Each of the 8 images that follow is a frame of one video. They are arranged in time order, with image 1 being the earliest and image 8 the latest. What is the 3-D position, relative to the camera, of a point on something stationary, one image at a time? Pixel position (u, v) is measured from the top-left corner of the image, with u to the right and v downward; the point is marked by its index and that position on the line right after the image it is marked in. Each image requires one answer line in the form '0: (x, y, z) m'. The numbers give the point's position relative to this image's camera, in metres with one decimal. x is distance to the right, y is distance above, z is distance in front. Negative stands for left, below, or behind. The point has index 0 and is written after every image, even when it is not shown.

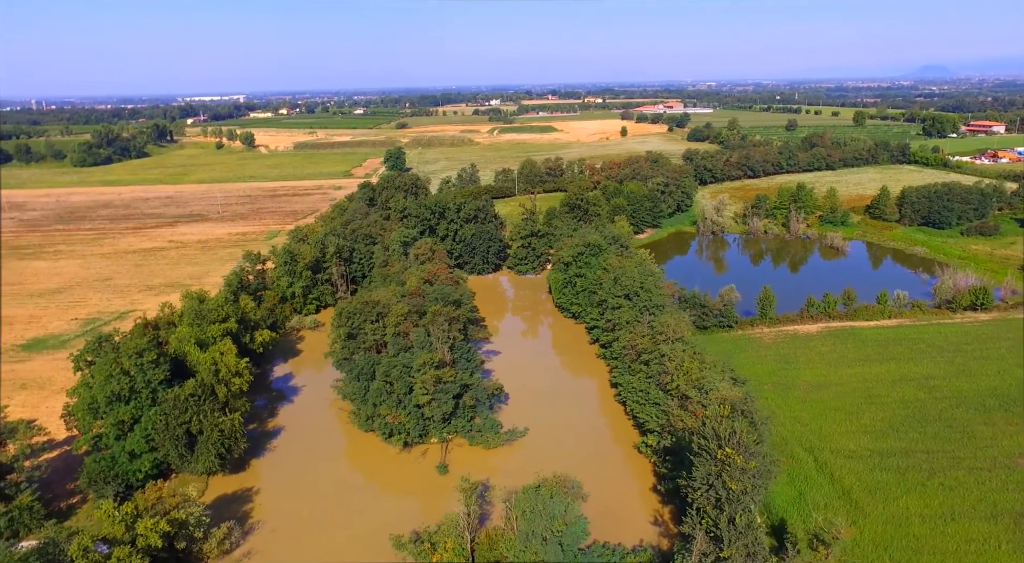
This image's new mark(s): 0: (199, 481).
0: (-7.9, -5.1, +18.5) m
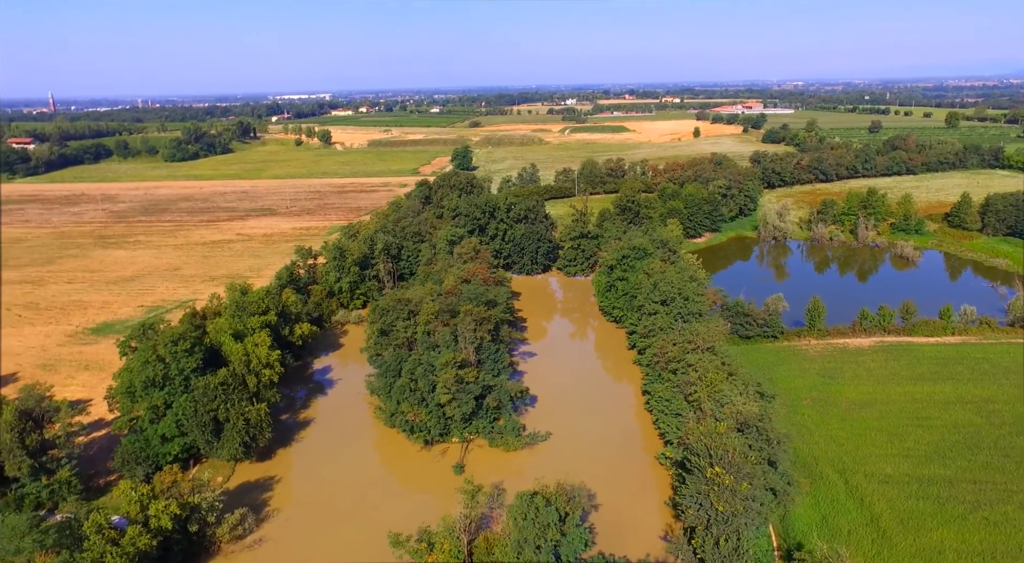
0: (-7.5, -4.9, +19.3) m
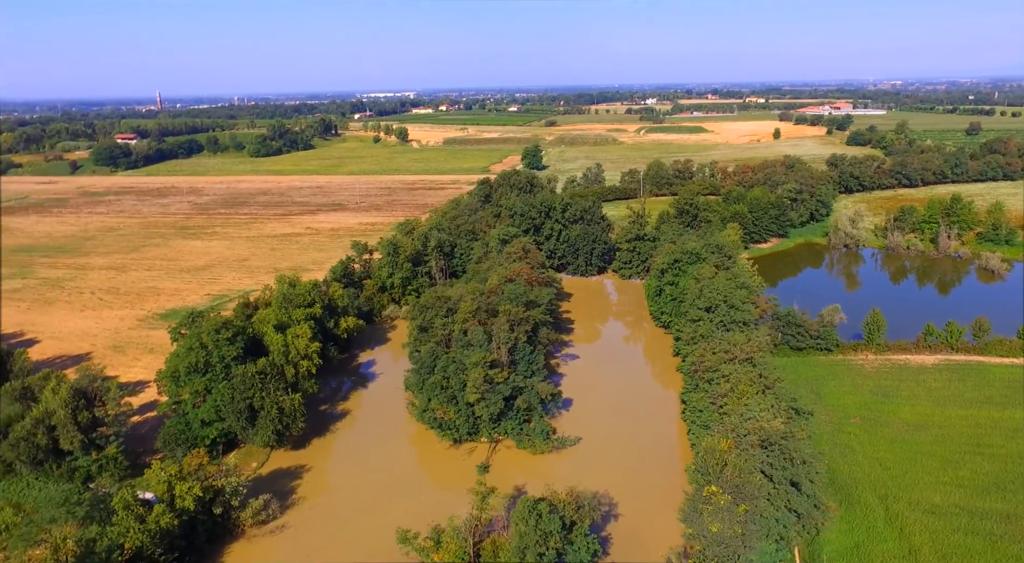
0: (-6.8, -4.7, +20.0) m
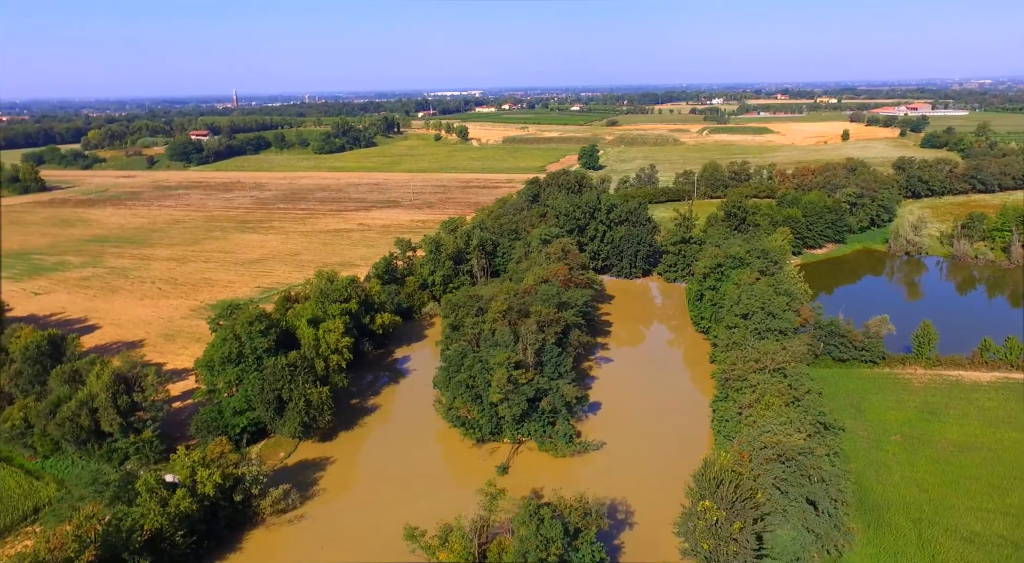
0: (-6.2, -4.6, +20.5) m
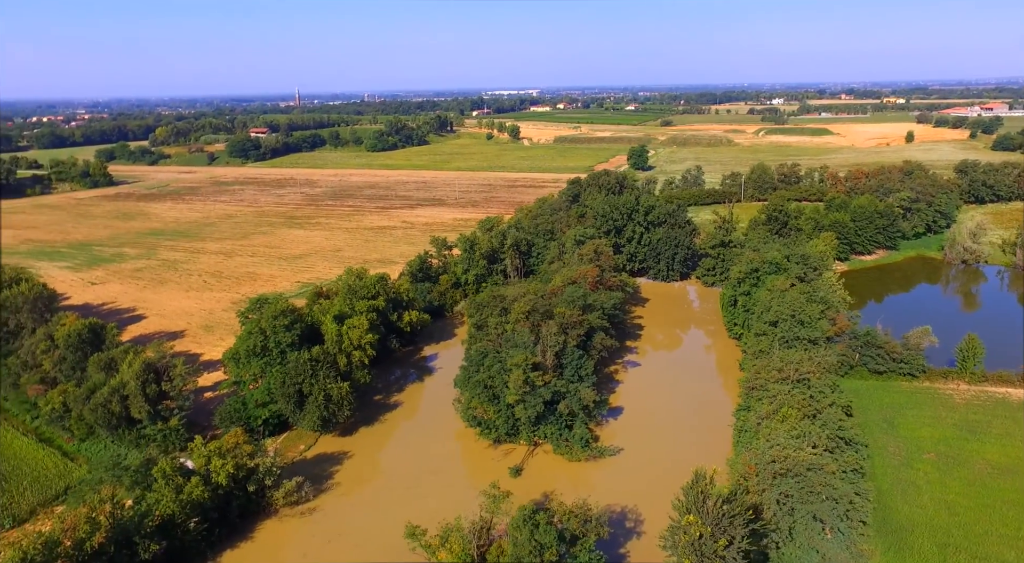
0: (-5.7, -4.5, +20.8) m
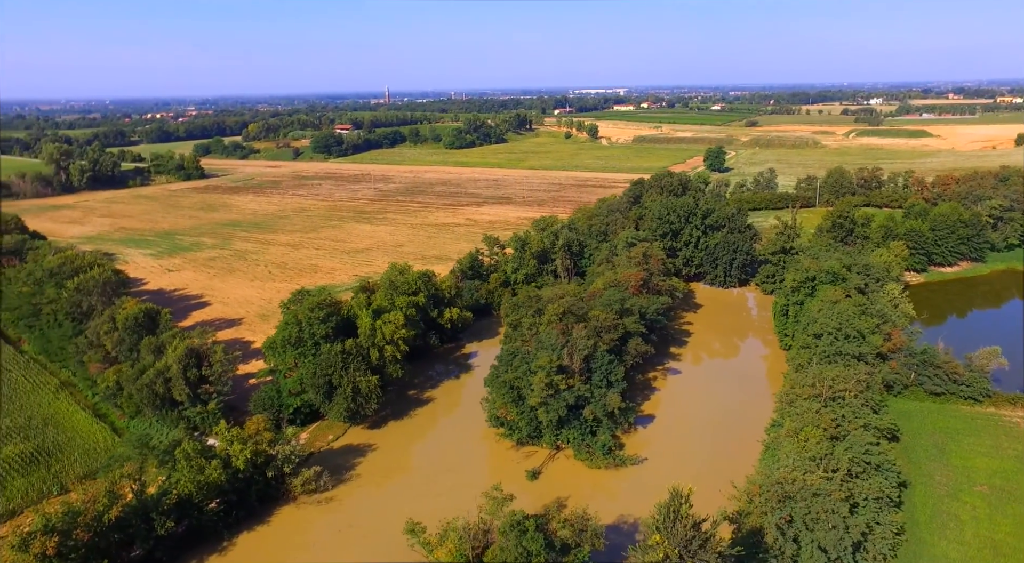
0: (-5.0, -4.3, +21.3) m
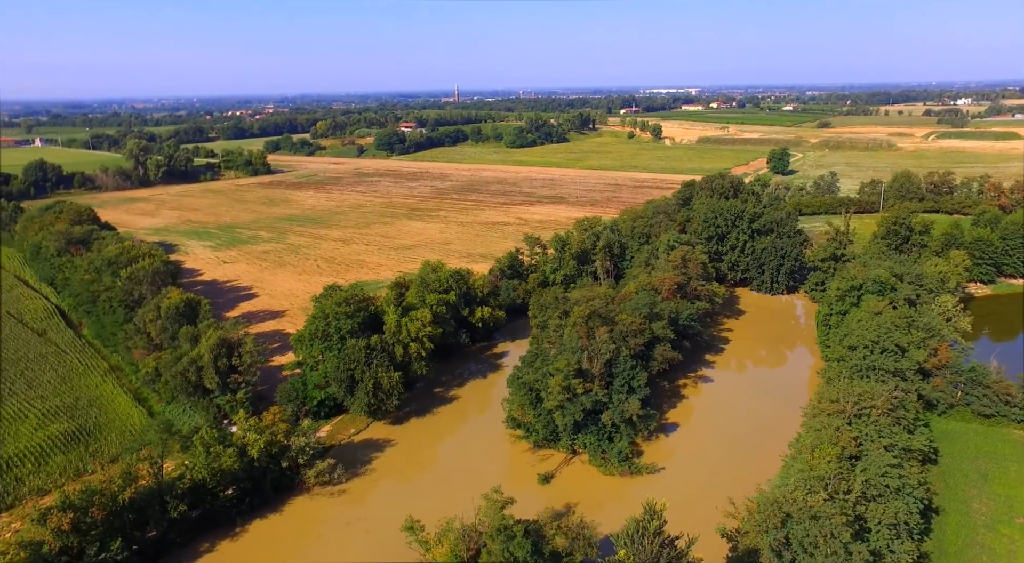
0: (-4.4, -4.2, +21.5) m
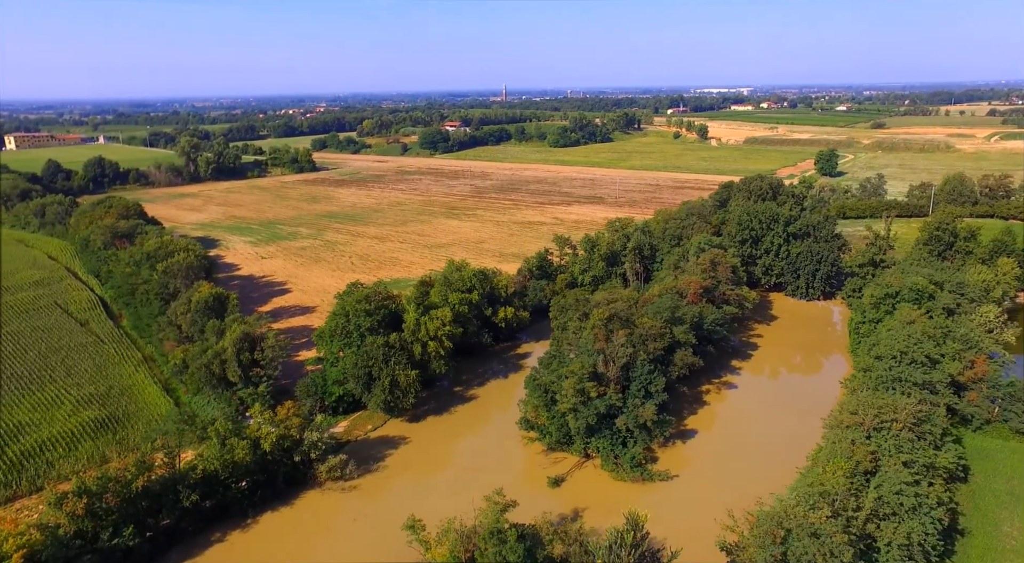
0: (-3.9, -4.1, +21.6) m
